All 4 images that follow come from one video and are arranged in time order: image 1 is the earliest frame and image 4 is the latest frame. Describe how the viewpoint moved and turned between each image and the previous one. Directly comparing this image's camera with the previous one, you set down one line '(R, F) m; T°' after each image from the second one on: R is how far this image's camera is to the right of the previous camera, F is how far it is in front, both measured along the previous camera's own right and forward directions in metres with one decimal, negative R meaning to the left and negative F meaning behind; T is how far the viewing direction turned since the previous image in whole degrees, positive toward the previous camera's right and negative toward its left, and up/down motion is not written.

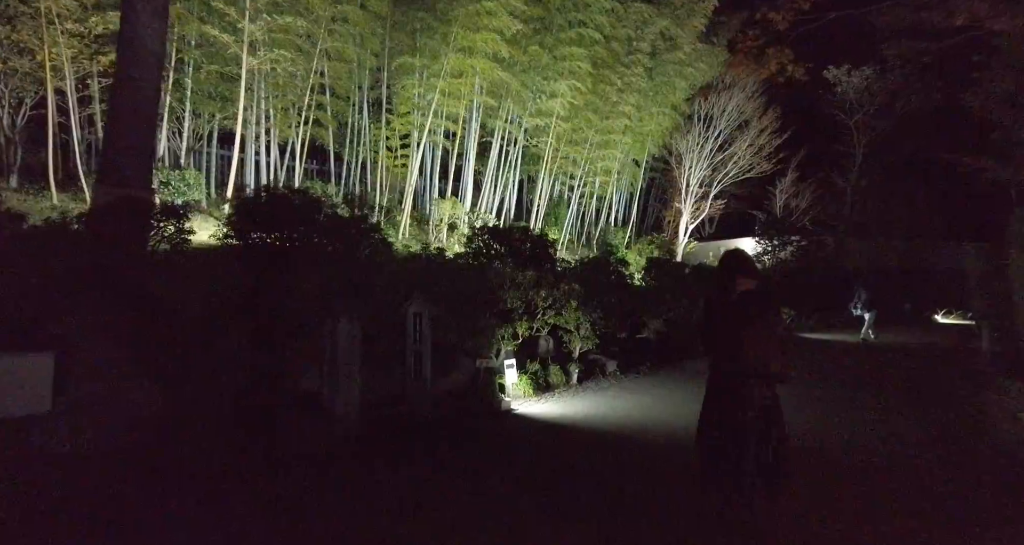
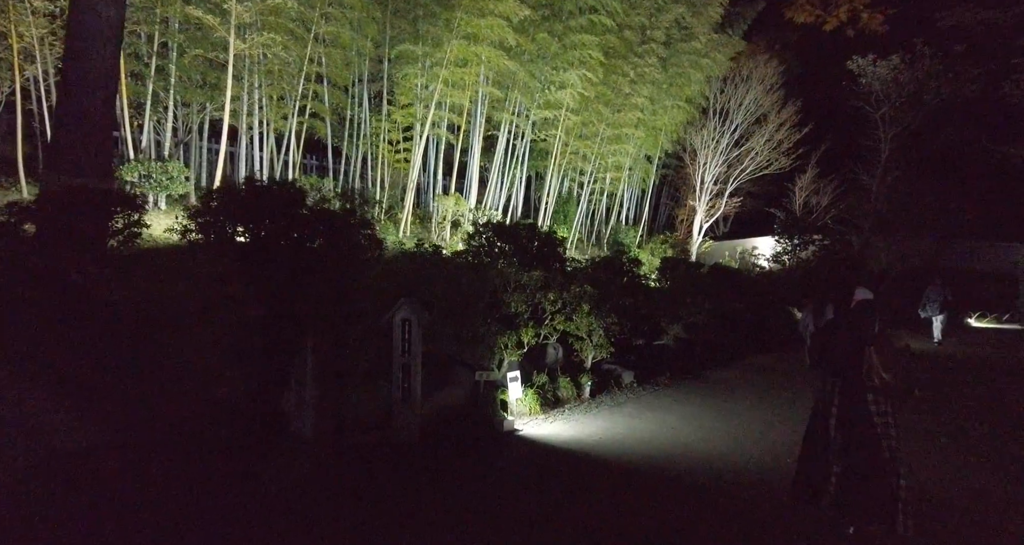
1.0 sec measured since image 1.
(0.0, +0.6) m; -1°
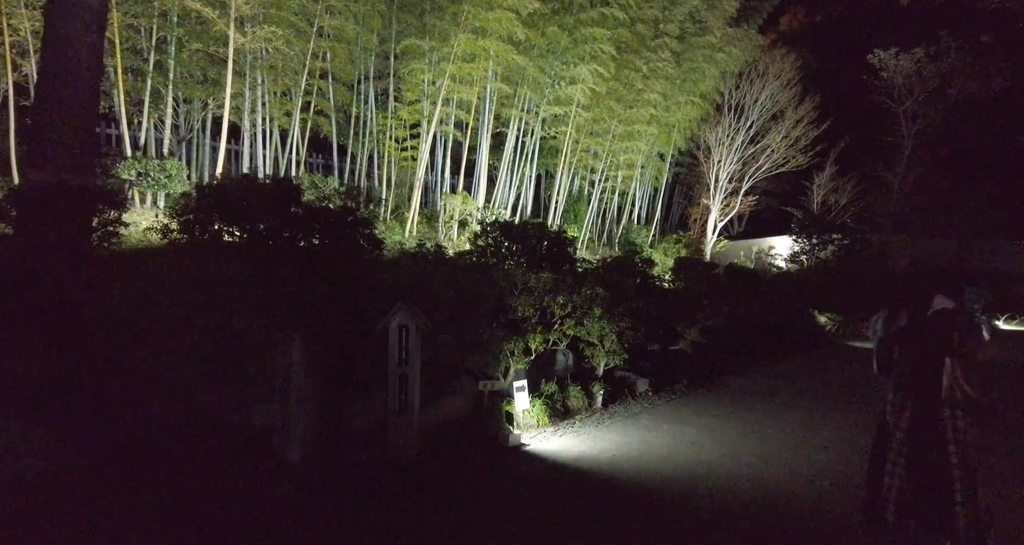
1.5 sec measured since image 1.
(0.0, +0.3) m; -1°
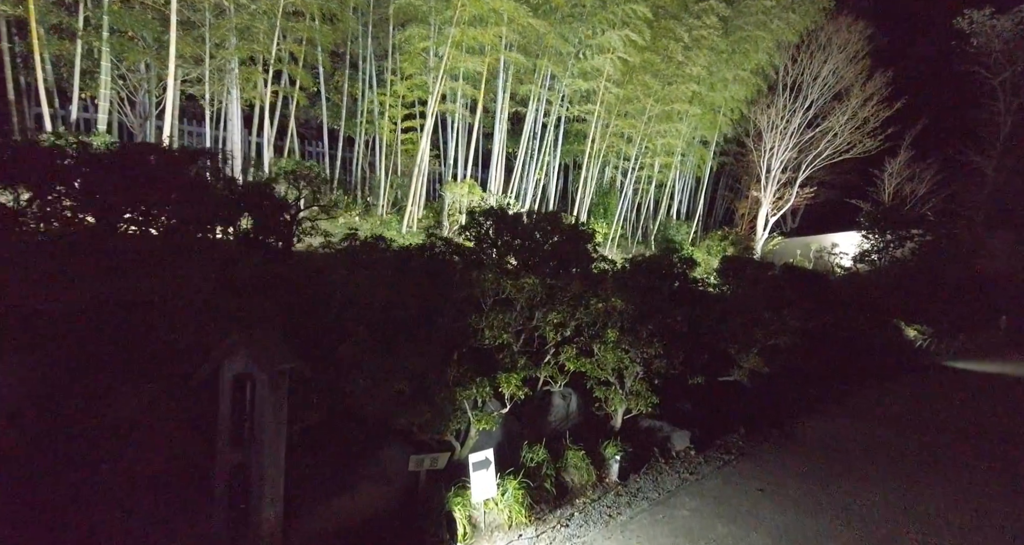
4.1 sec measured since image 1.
(+0.4, +1.5) m; -4°
